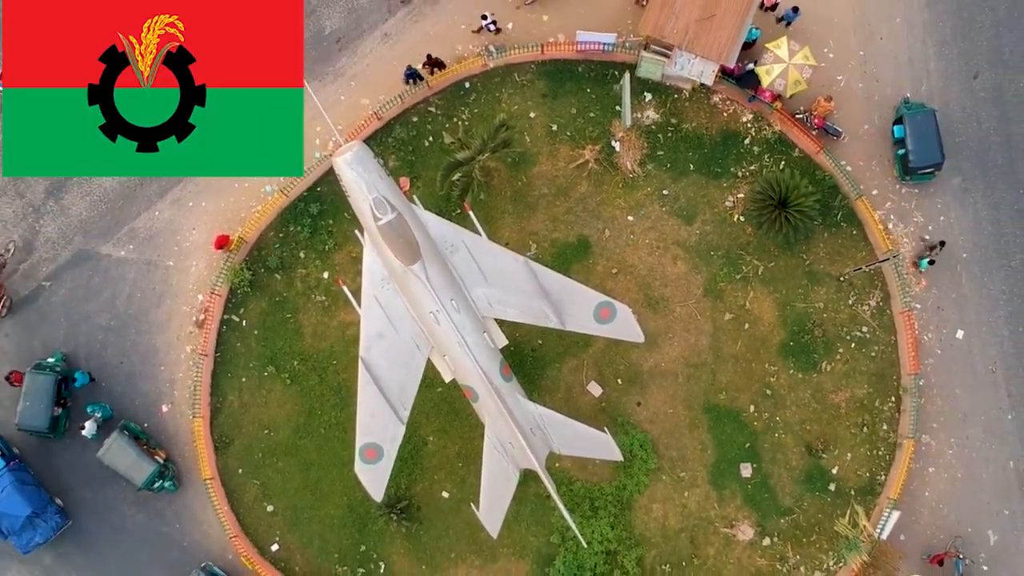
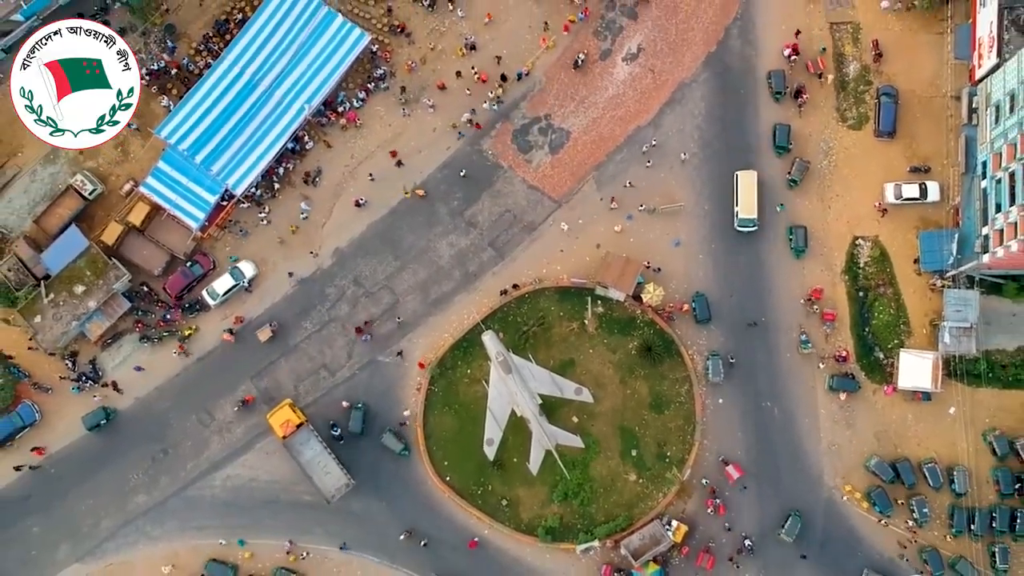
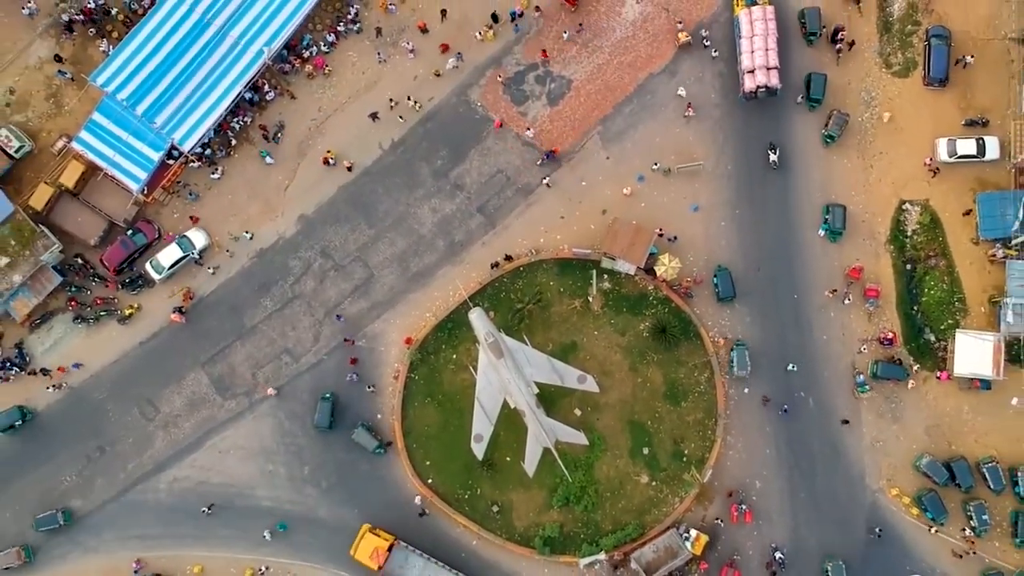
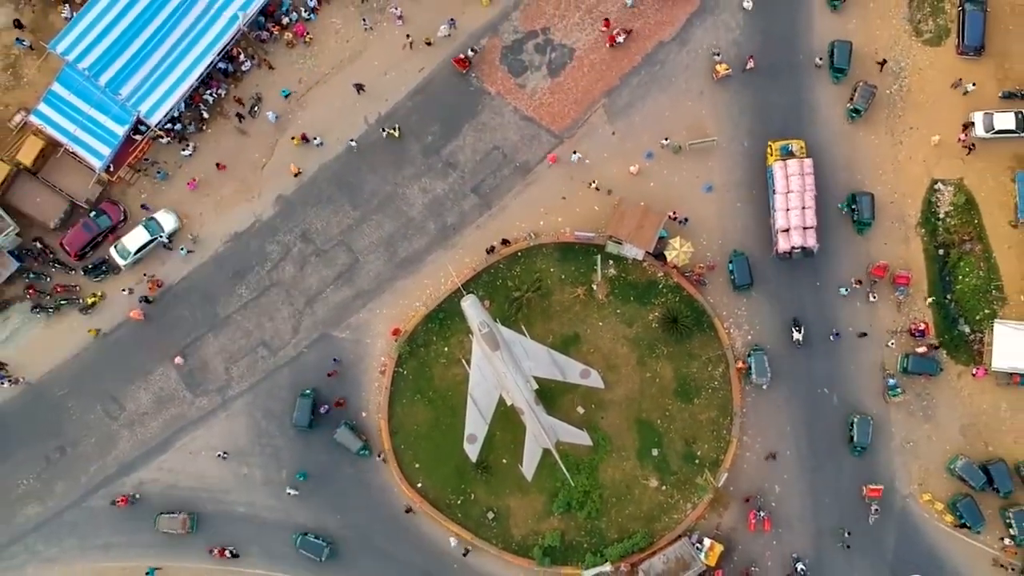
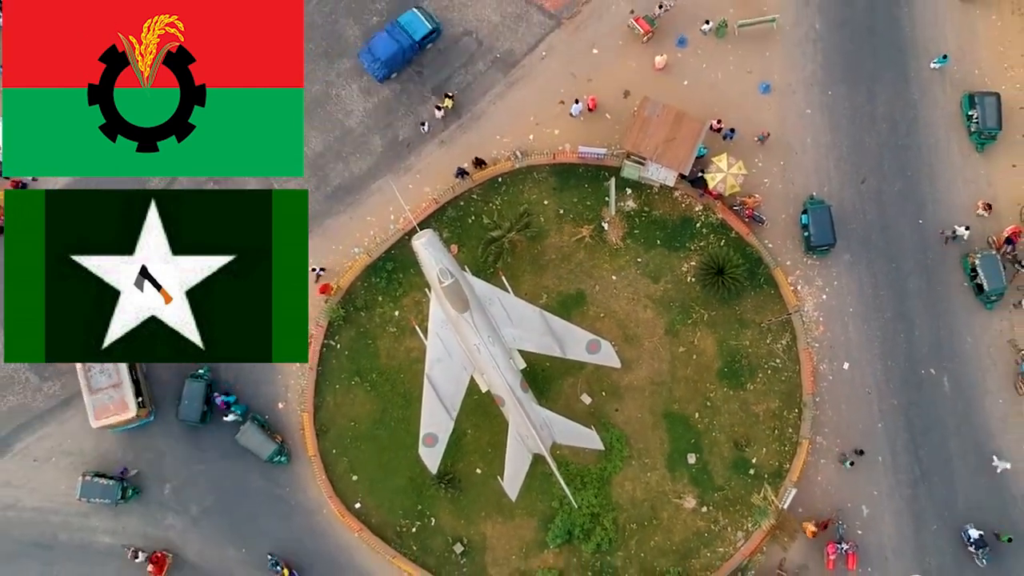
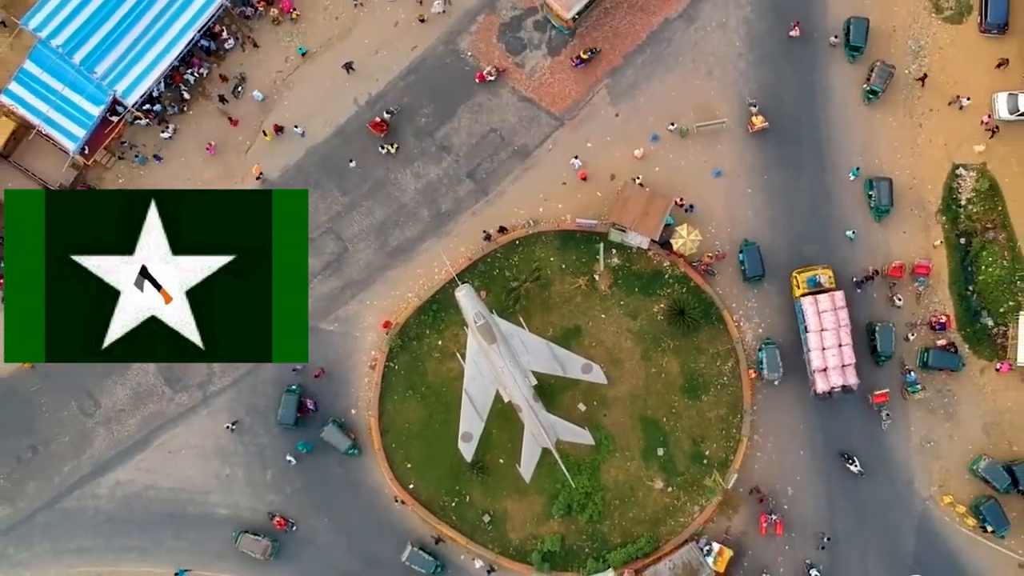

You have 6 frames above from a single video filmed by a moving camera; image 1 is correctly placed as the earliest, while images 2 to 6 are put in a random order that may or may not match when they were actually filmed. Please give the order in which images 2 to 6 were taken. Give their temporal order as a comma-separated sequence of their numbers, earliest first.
5, 6, 4, 3, 2
